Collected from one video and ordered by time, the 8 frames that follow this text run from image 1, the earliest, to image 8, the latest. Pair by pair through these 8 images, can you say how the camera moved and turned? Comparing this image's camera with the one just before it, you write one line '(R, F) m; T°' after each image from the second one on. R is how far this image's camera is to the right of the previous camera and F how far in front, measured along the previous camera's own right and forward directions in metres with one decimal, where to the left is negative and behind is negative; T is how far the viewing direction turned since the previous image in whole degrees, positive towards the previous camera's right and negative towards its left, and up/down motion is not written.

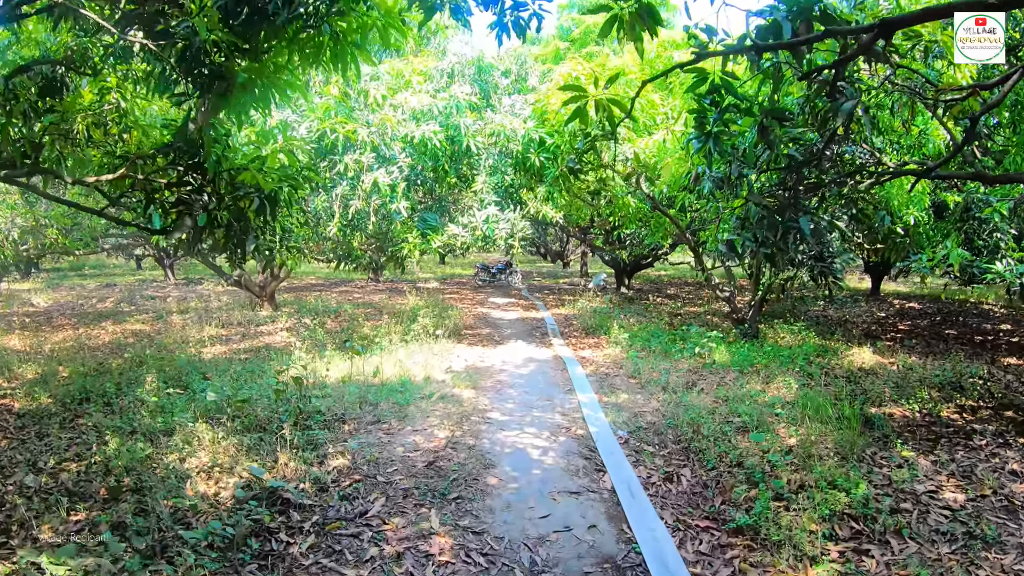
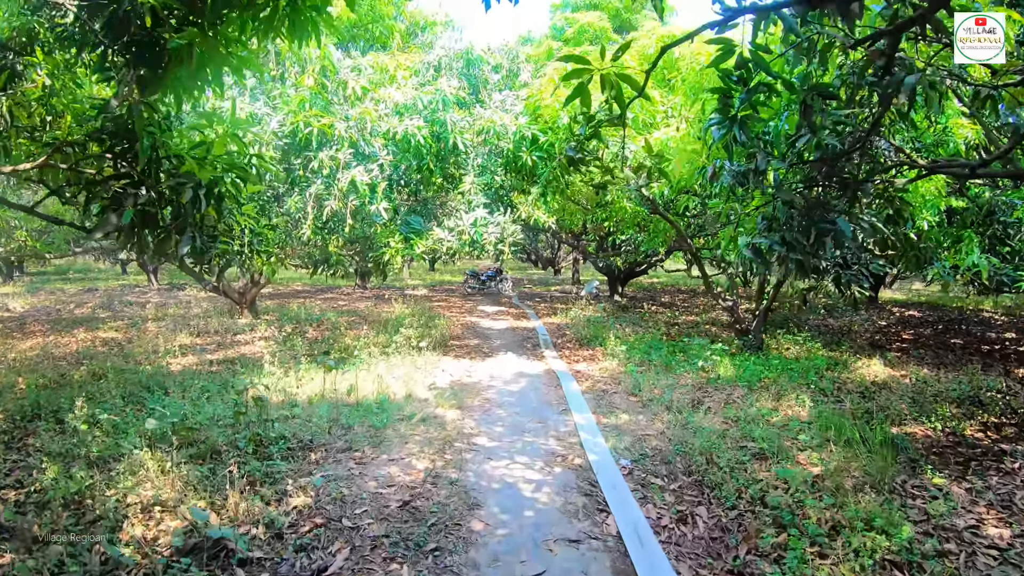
(0.0, +0.5) m; +1°
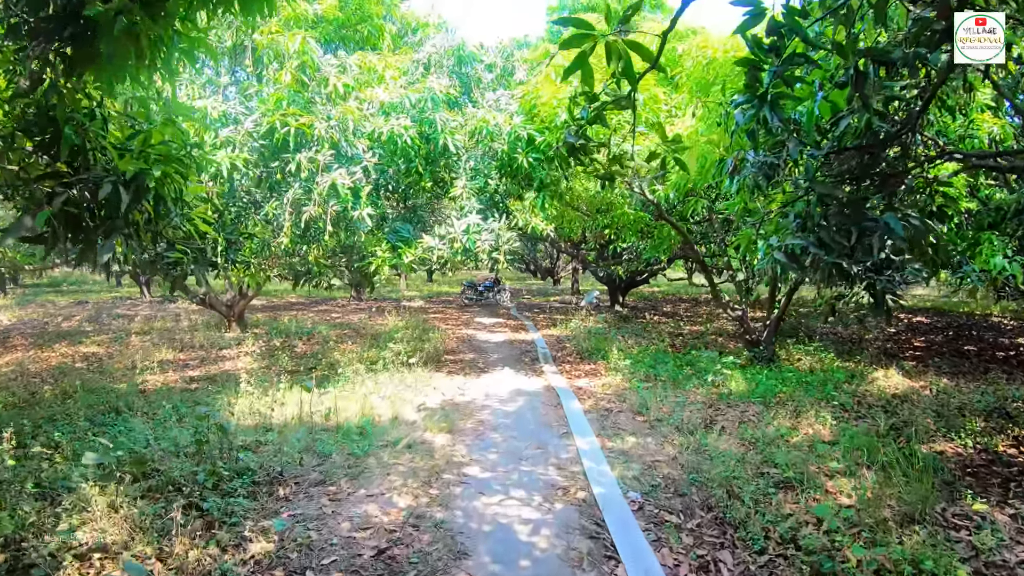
(0.0, +0.5) m; 0°
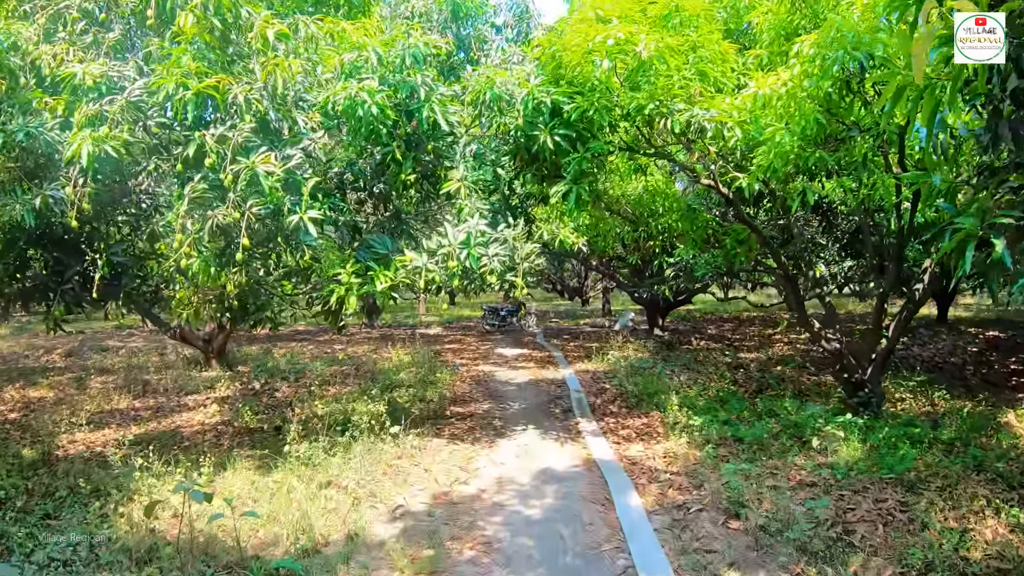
(0.0, +1.9) m; -2°
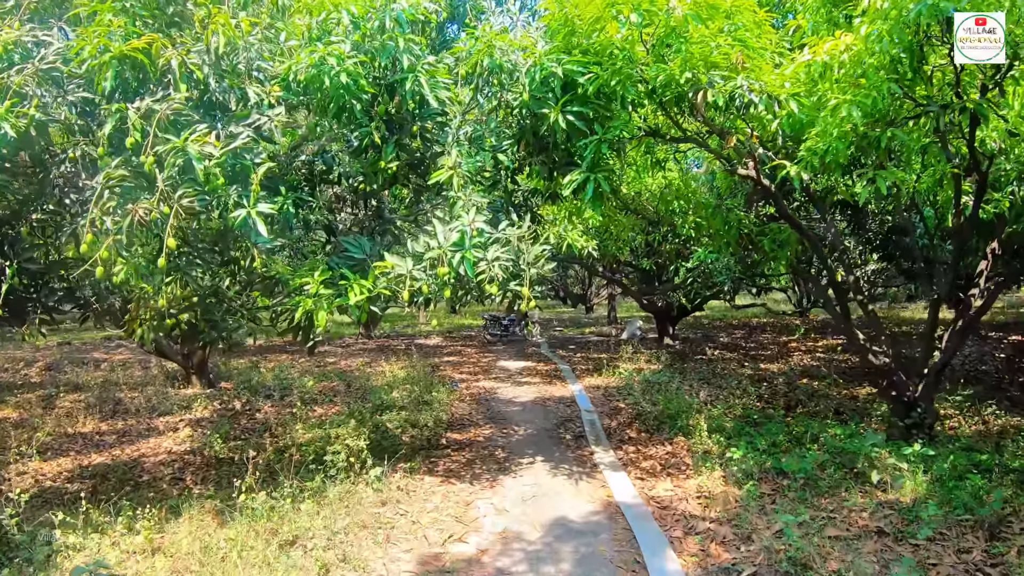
(0.0, +0.7) m; 0°
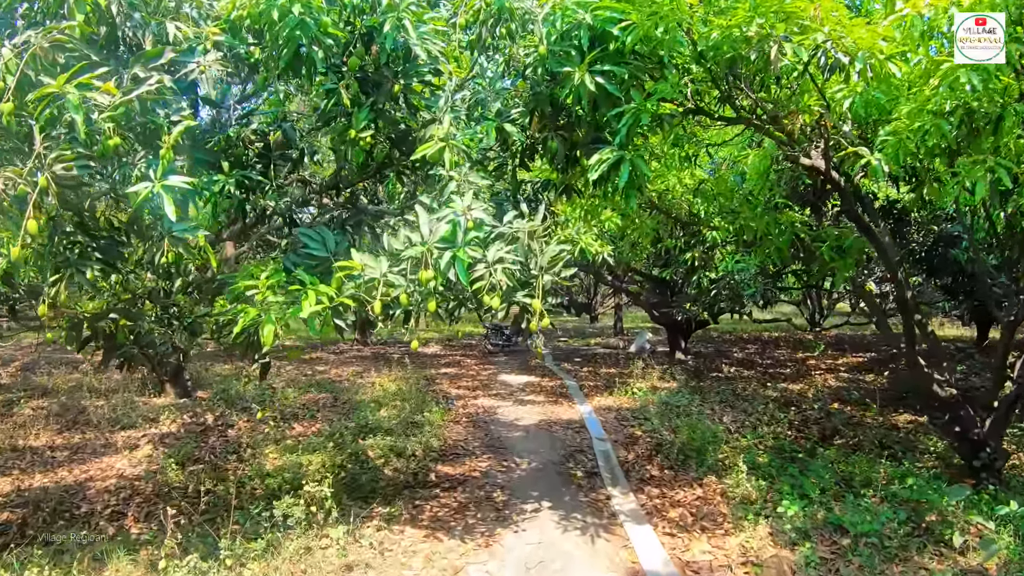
(0.0, +0.8) m; 0°
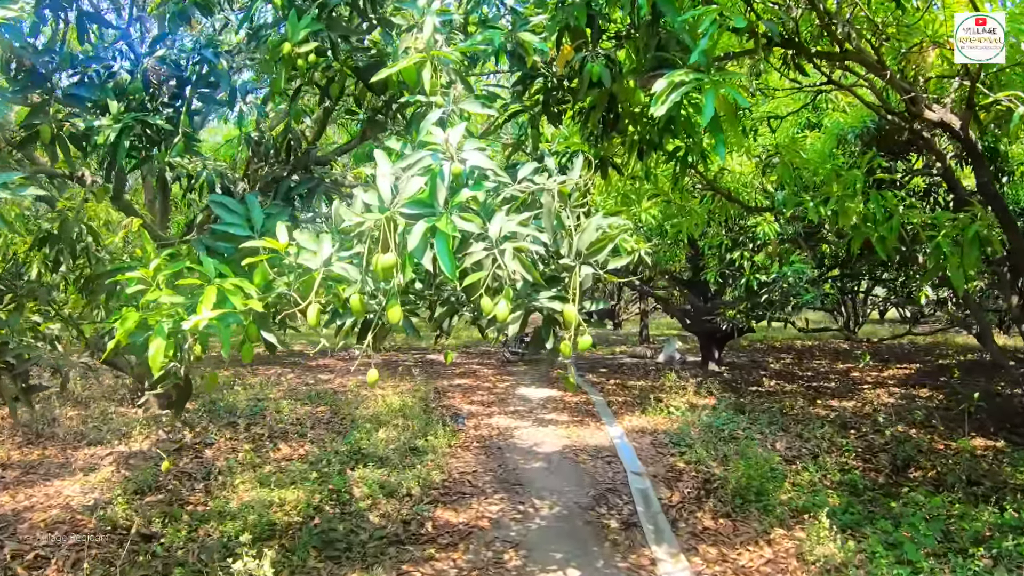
(0.0, +0.9) m; -1°
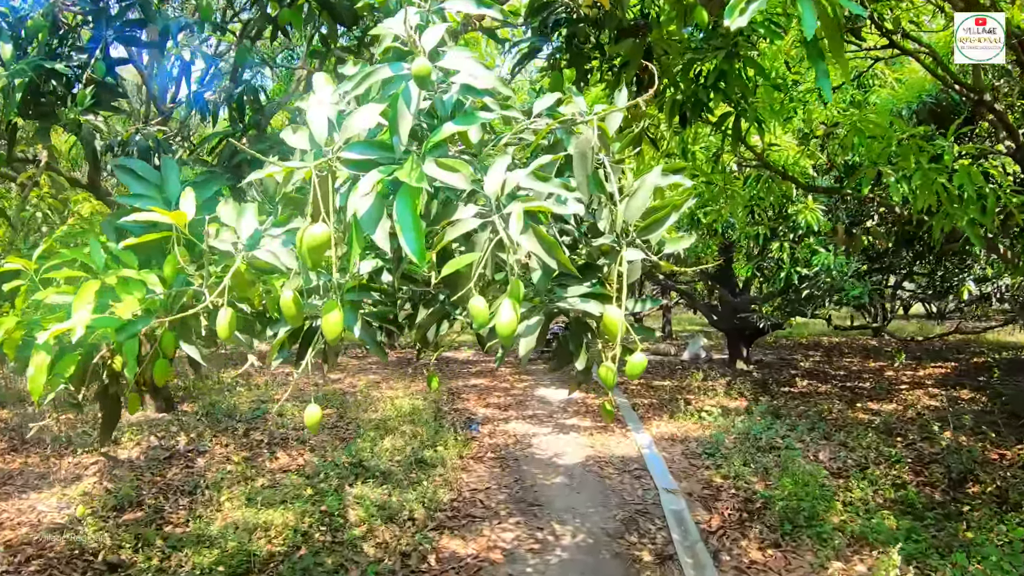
(0.0, +0.5) m; -1°
